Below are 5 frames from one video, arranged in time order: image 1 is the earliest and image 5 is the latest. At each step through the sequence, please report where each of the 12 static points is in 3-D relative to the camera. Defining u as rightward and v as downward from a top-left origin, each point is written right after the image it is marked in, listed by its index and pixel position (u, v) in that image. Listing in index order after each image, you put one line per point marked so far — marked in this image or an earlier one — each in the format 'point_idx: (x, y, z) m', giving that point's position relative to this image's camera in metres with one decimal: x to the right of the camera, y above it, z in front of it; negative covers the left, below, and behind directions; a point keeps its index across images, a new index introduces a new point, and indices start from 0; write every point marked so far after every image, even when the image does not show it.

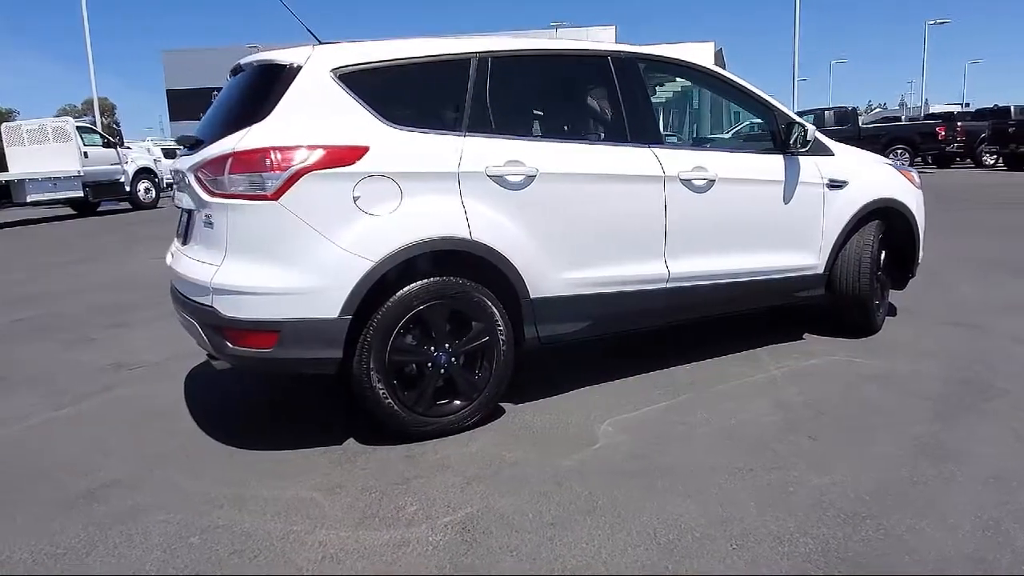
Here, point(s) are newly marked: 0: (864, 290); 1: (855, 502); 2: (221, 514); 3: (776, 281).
0: (+2.3, 0.0, +5.2) m
1: (+1.3, -0.8, +3.1) m
2: (-1.2, -0.9, +3.3) m
3: (+1.6, 0.0, +4.9) m
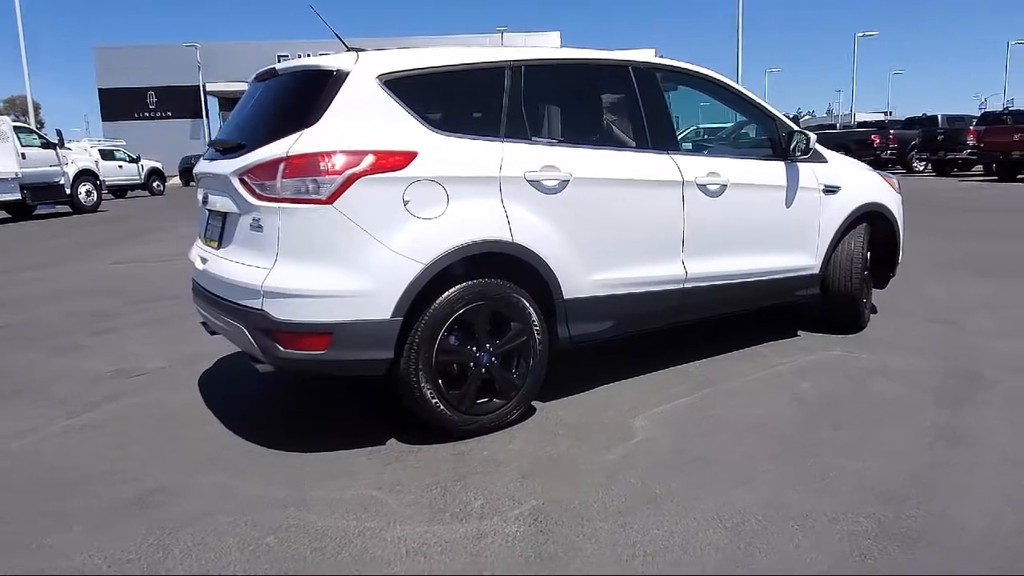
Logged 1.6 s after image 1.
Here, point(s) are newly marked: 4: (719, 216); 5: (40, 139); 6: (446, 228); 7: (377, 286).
0: (+2.4, 0.0, +5.5) m
1: (+1.6, -0.8, +3.4) m
2: (-0.9, -0.9, +3.3) m
3: (+1.7, +0.1, +5.2) m
4: (+1.3, +0.4, +4.8) m
5: (-9.9, +3.1, +16.9) m
6: (-0.3, +0.3, +3.8) m
7: (-0.6, 0.0, +3.7) m
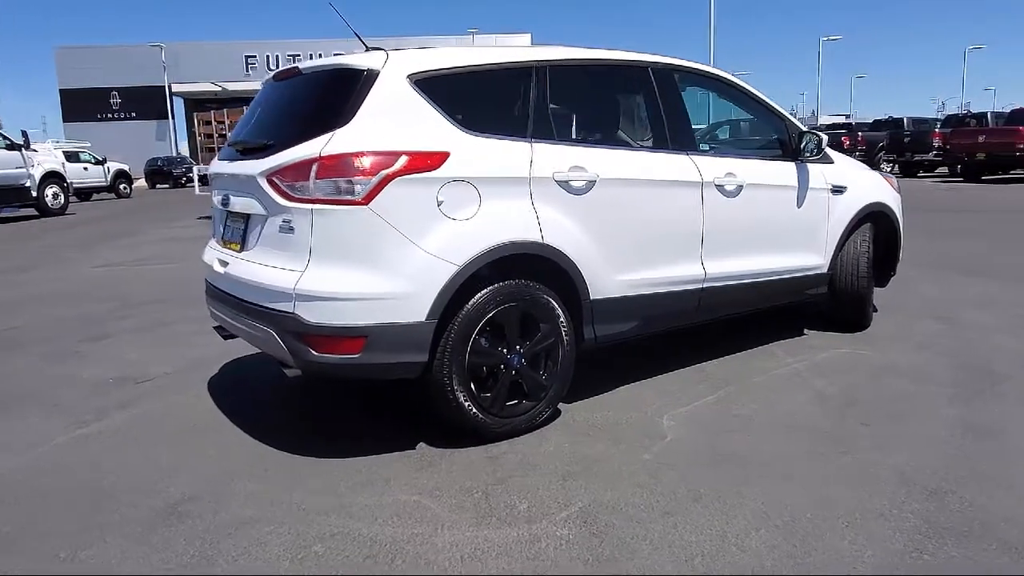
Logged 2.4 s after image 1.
0: (+2.4, 0.0, +5.6) m
1: (+1.8, -0.8, +3.4) m
2: (-0.7, -1.0, +3.3) m
3: (+1.8, +0.1, +5.3) m
4: (+1.4, +0.4, +4.9) m
5: (-10.4, +3.0, +16.4) m
6: (-0.2, +0.3, +3.8) m
7: (-0.5, 0.0, +3.7) m
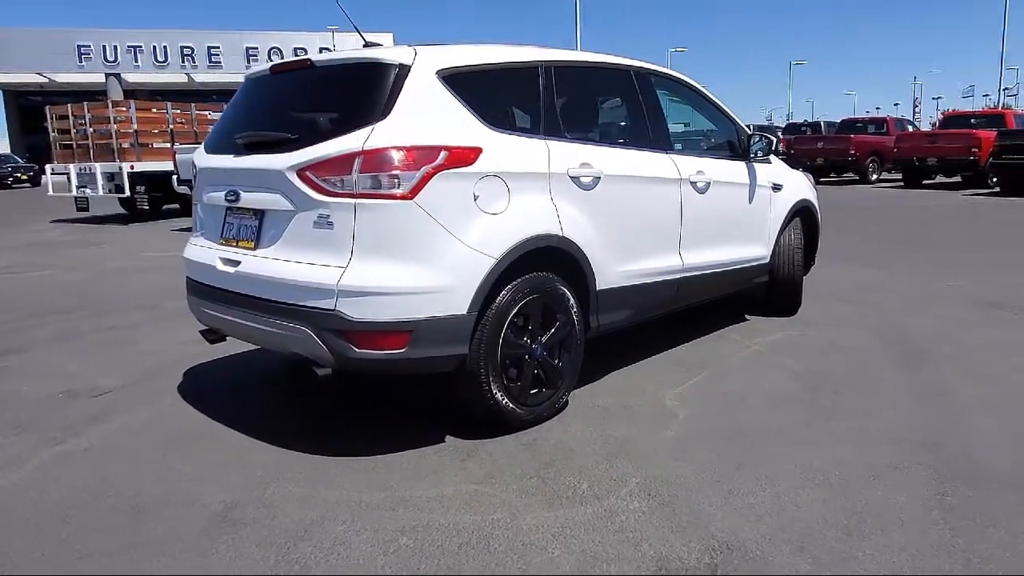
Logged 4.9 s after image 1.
0: (+2.2, +0.1, +6.2) m
1: (+2.0, -0.7, +3.9) m
2: (-0.4, -0.9, +3.3) m
3: (+1.7, +0.1, +5.7) m
4: (+1.3, +0.5, +5.3) m
5: (-12.6, +2.7, +14.2) m
6: (0.0, +0.3, +3.9) m
7: (-0.3, 0.0, +3.7) m
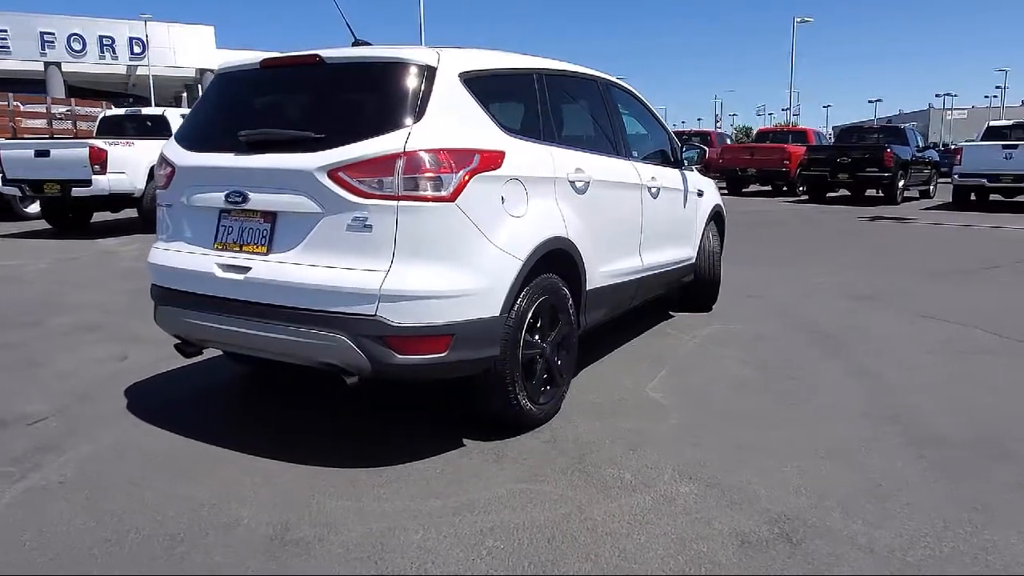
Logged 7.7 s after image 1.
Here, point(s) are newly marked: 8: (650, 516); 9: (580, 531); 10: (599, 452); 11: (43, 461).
0: (+1.7, +0.1, +6.7) m
1: (+2.1, -0.7, +4.5) m
2: (-0.2, -0.9, +3.2) m
3: (+1.3, +0.1, +6.2) m
4: (+1.0, +0.5, +5.6) m
5: (-14.6, +2.4, +11.0) m
6: (+0.1, +0.3, +4.0) m
7: (-0.1, 0.0, +3.7) m
8: (+0.6, -0.9, +3.3) m
9: (+0.3, -1.0, +3.1) m
10: (+0.4, -0.8, +3.9) m
11: (-2.3, -0.8, +3.9) m
